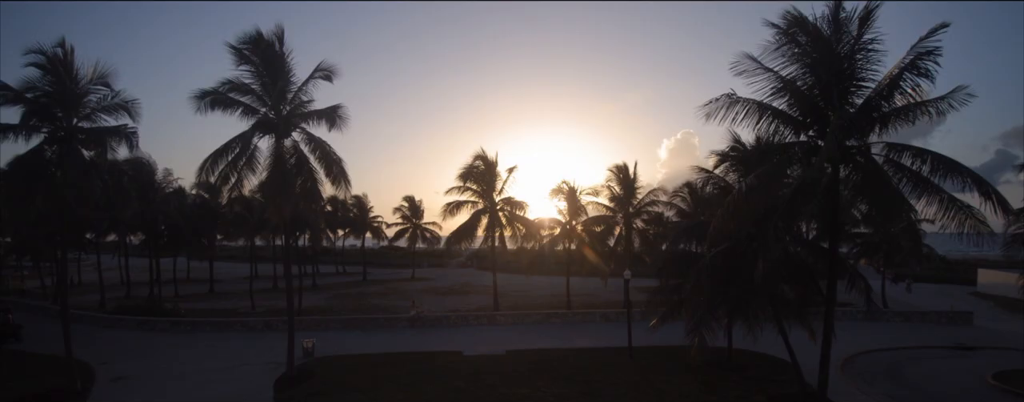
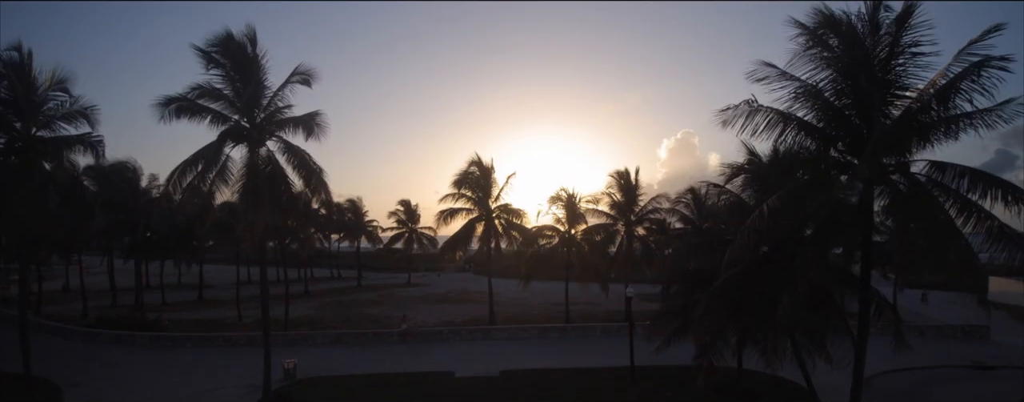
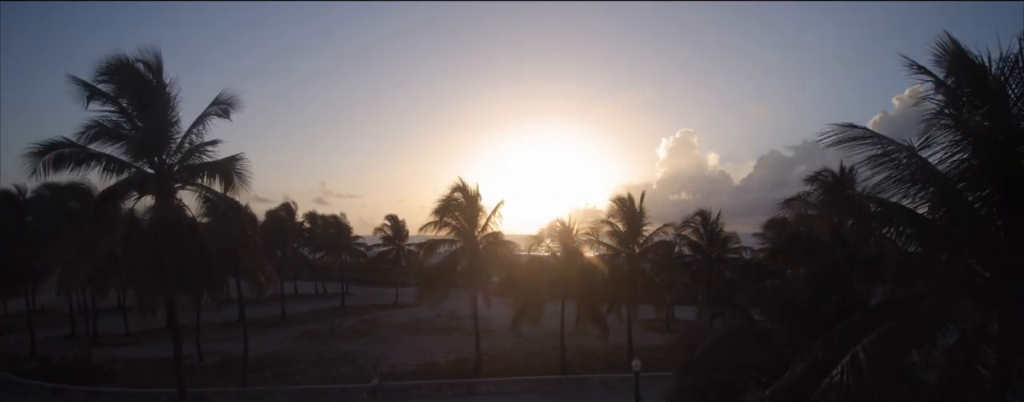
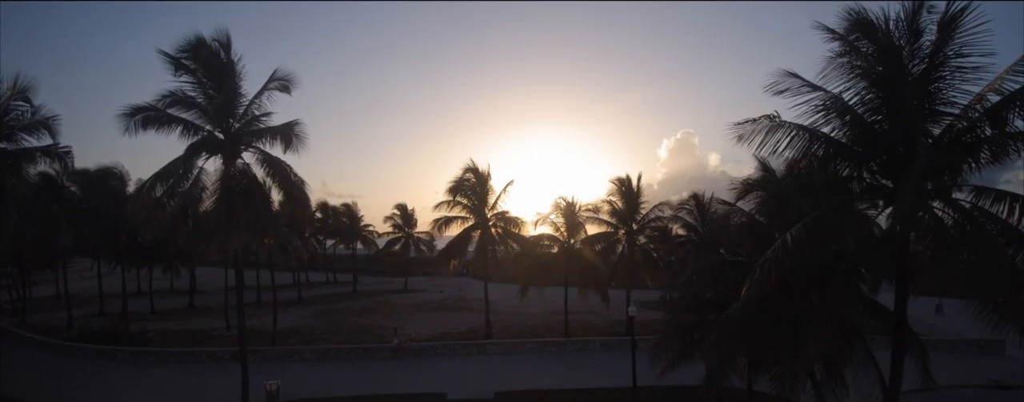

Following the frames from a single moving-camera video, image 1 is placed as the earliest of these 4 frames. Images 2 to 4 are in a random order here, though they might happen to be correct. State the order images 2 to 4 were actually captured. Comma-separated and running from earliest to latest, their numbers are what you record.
2, 4, 3
